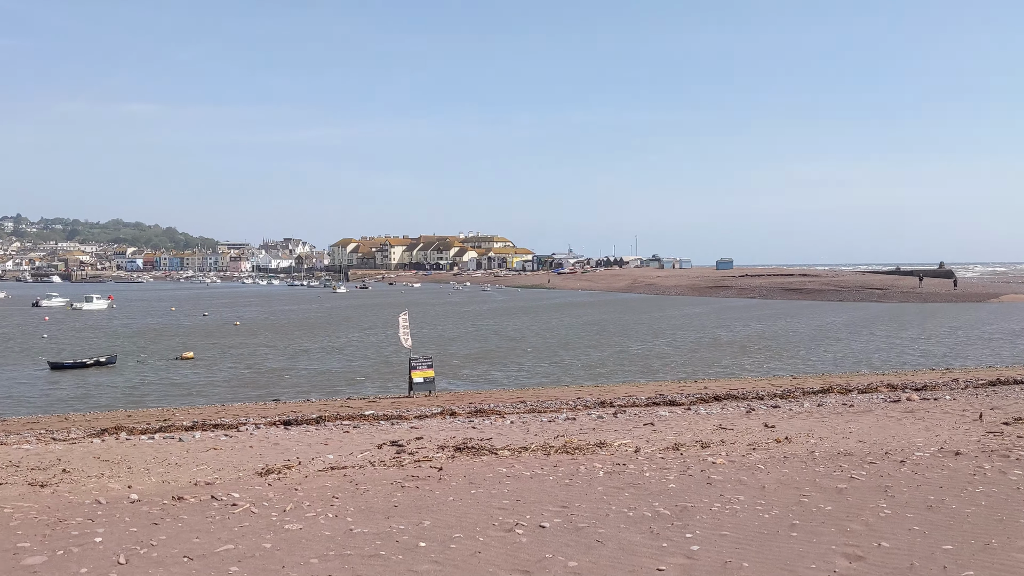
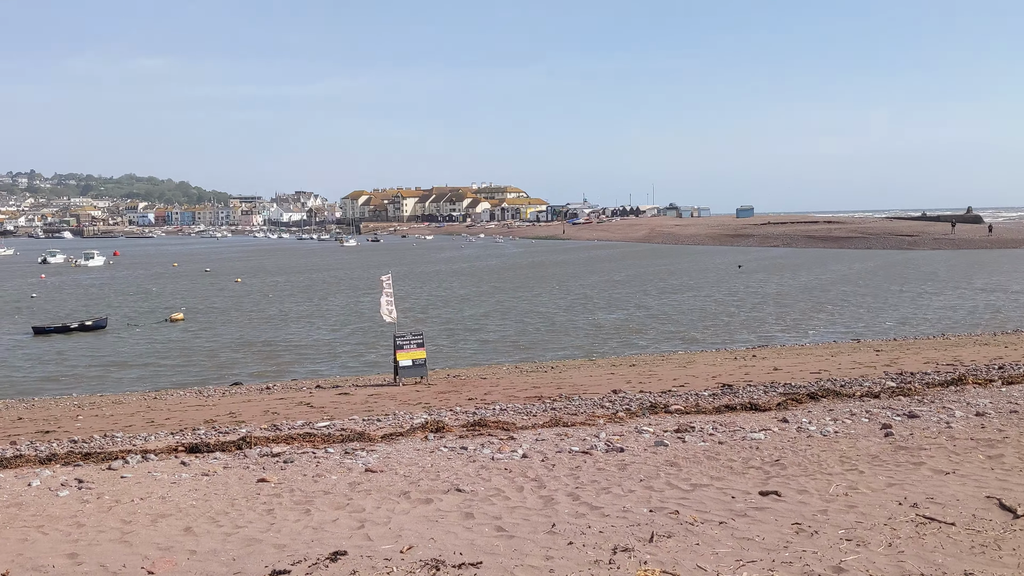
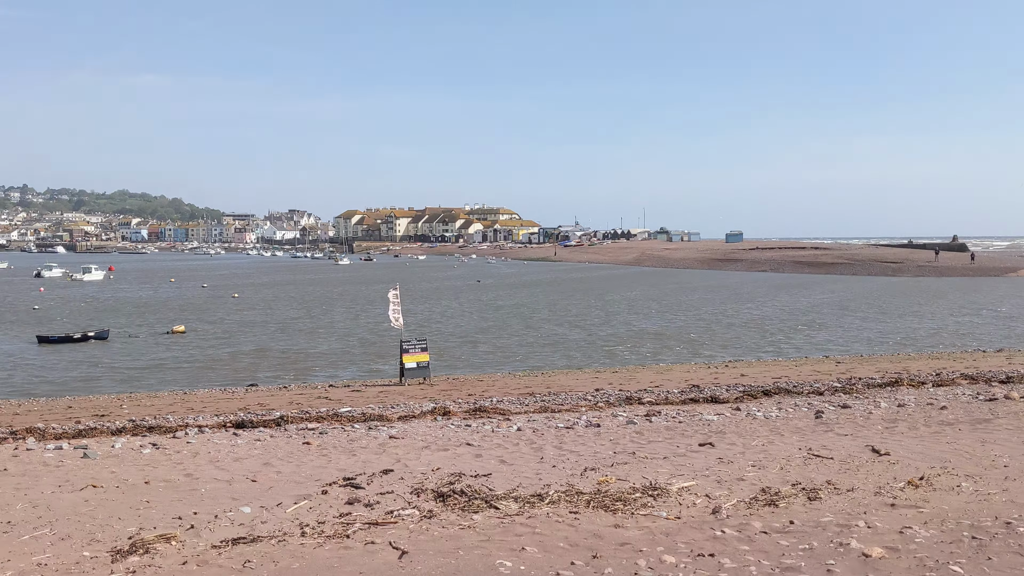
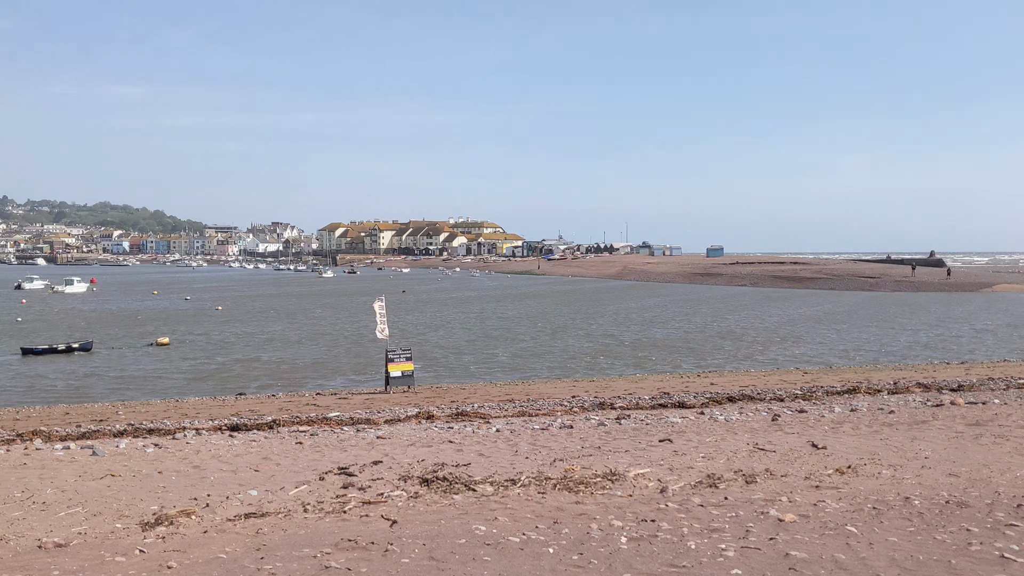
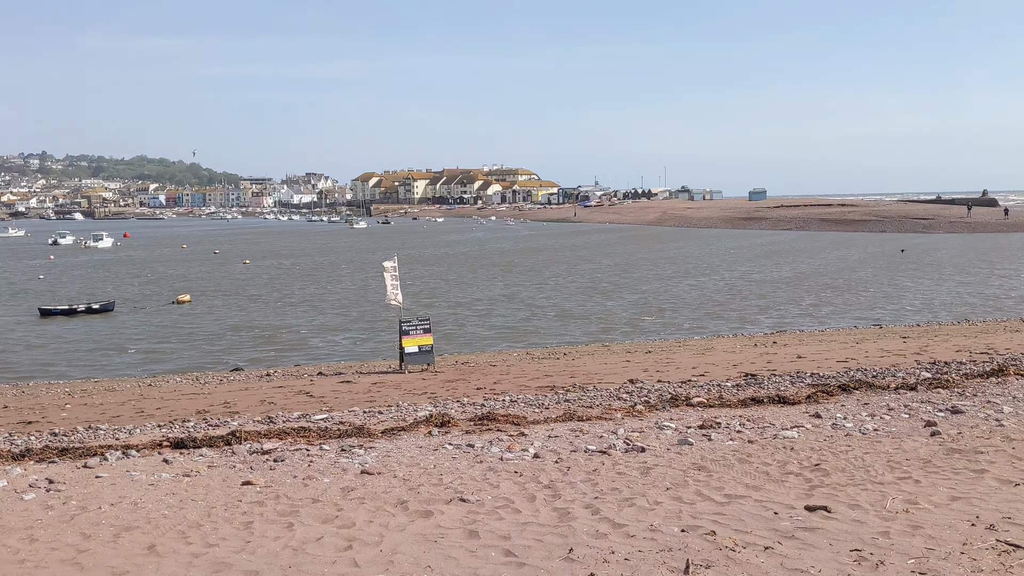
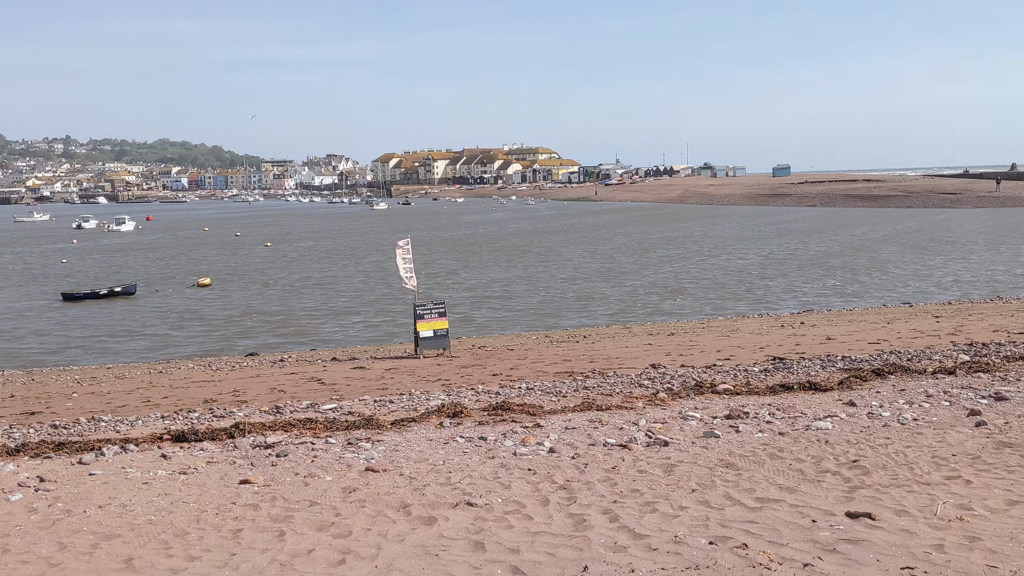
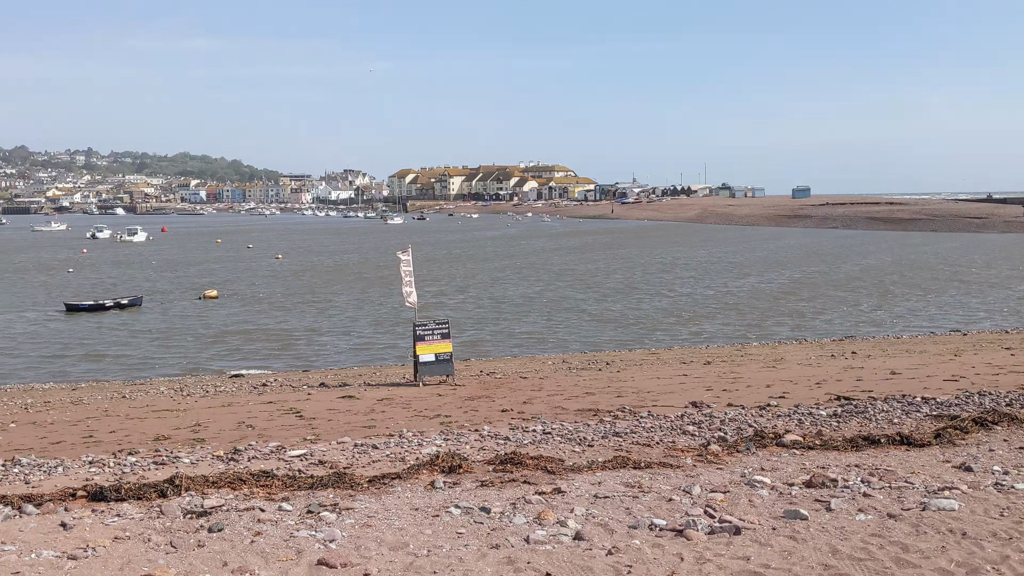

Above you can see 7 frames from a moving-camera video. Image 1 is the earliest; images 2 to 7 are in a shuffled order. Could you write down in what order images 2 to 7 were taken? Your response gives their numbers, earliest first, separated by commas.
4, 3, 2, 5, 6, 7
